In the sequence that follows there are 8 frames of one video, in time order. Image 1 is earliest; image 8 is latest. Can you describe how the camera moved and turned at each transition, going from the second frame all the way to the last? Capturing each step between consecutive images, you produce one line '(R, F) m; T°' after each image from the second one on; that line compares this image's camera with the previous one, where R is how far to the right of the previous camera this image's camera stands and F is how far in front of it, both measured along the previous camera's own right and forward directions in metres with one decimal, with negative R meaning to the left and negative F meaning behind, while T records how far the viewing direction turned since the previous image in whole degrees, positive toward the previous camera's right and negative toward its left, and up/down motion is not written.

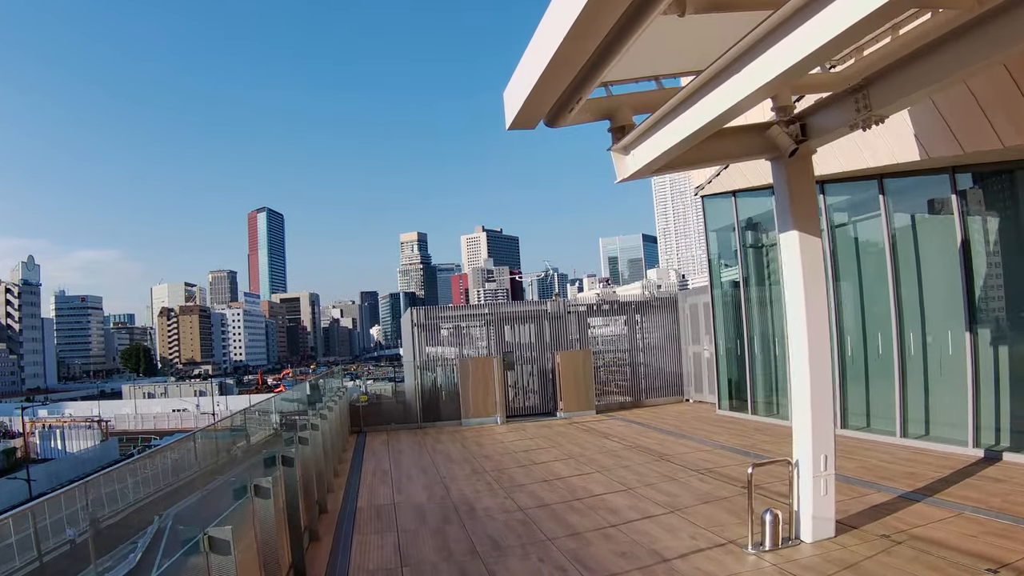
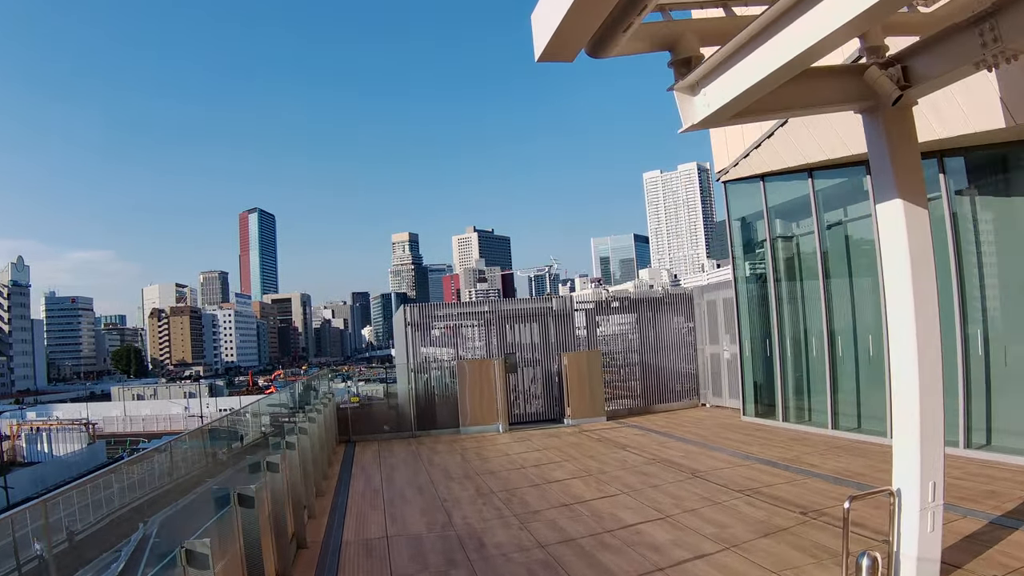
(-0.3, +1.4) m; +1°
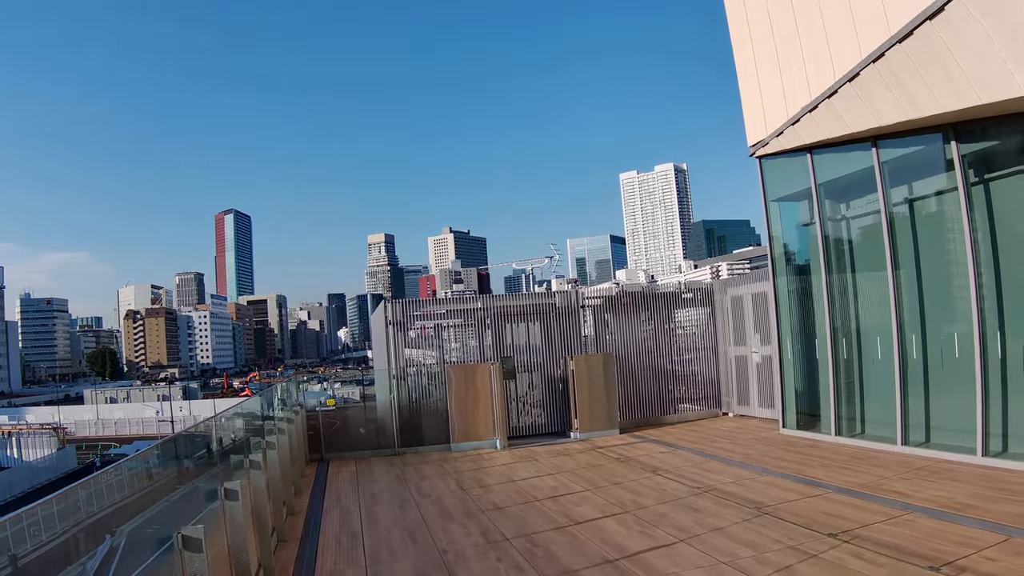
(-0.5, +2.0) m; +2°
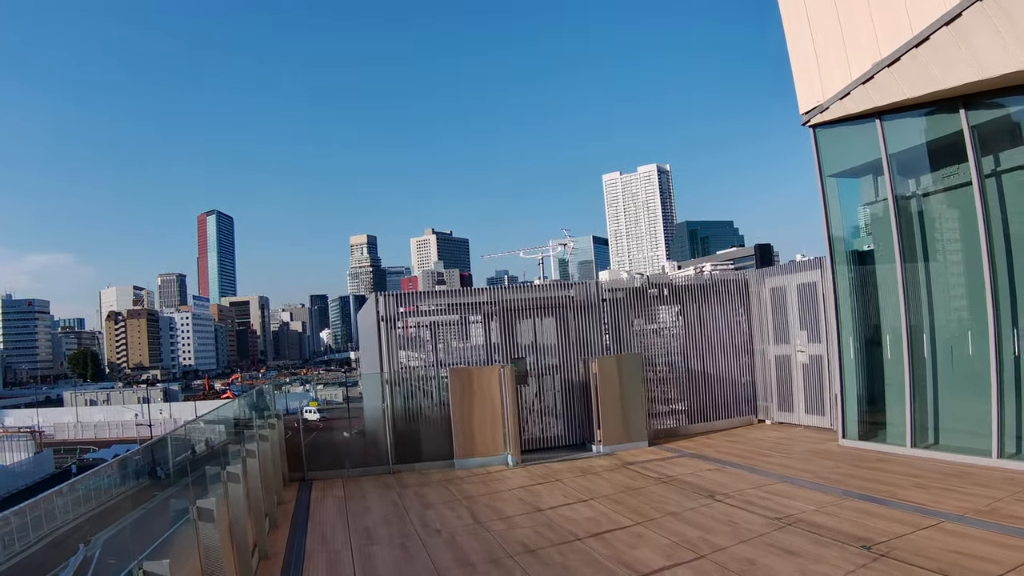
(-0.5, +1.7) m; +2°
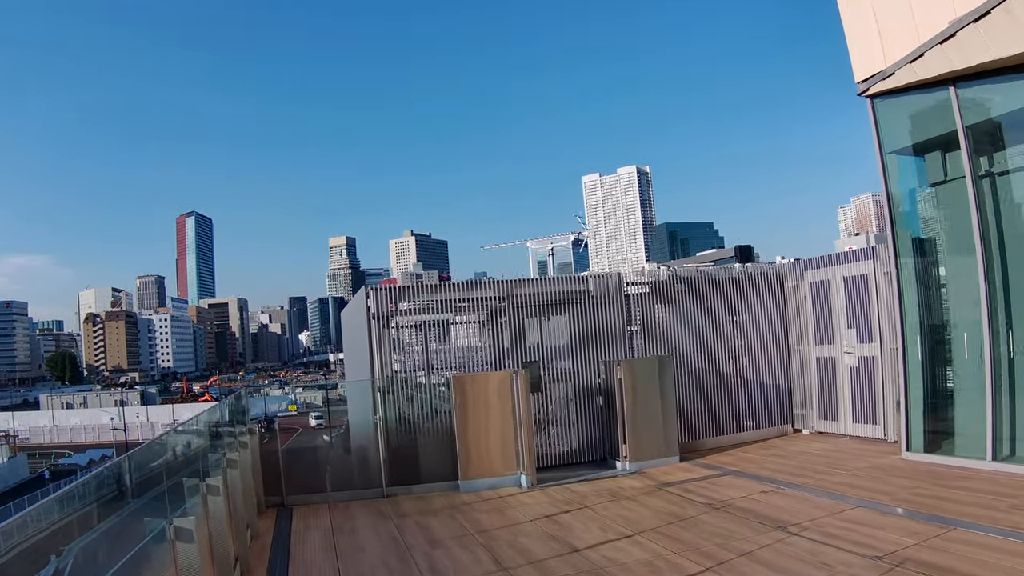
(-0.5, +1.4) m; +2°
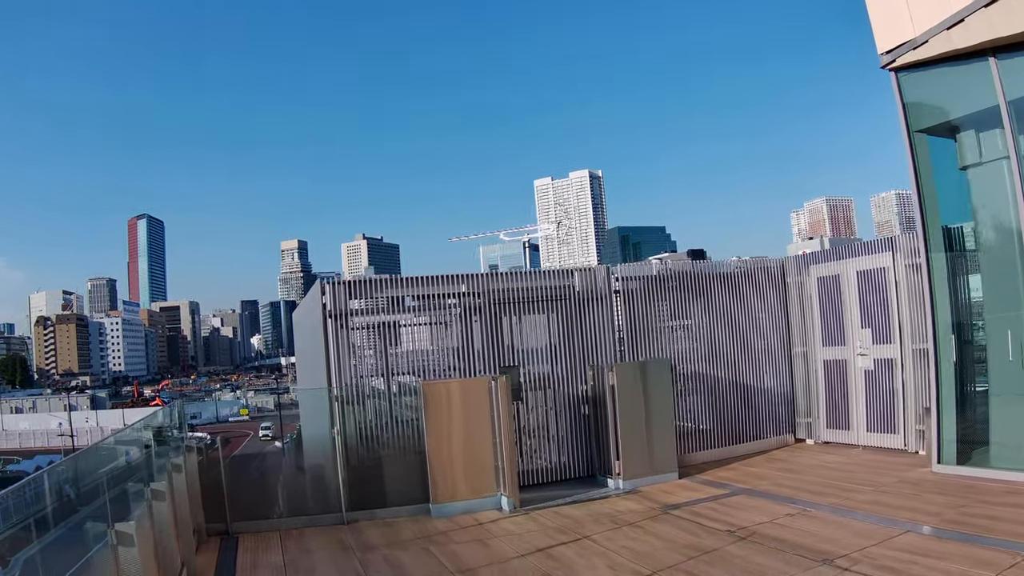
(-0.4, +1.3) m; +4°
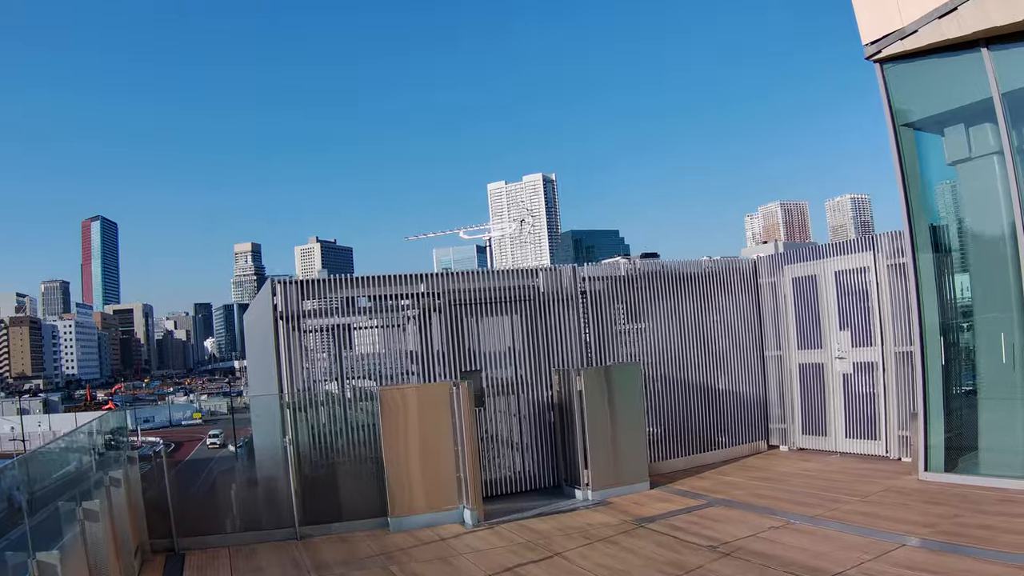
(-0.1, +0.6) m; +4°
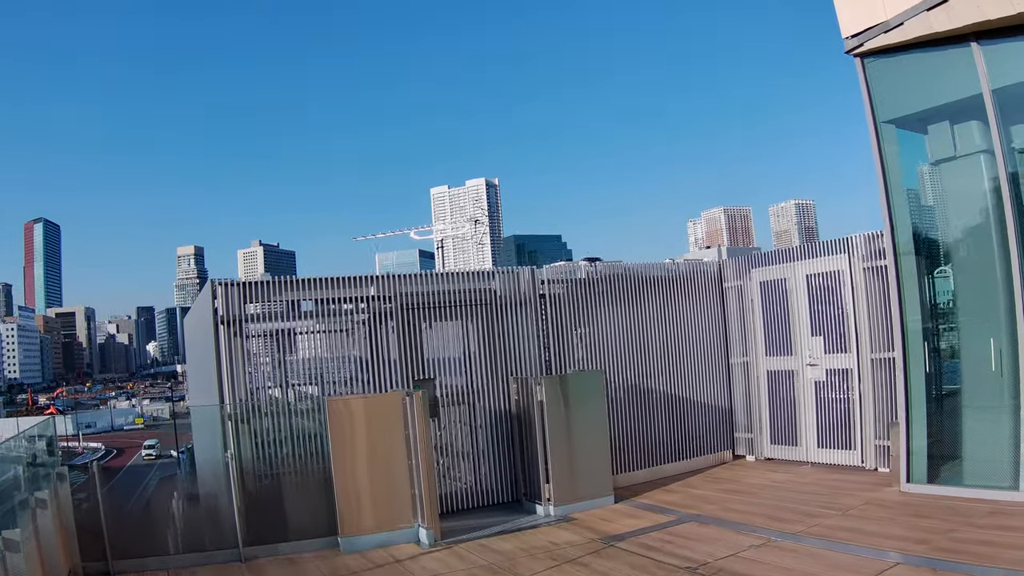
(-0.1, +0.6) m; +4°
